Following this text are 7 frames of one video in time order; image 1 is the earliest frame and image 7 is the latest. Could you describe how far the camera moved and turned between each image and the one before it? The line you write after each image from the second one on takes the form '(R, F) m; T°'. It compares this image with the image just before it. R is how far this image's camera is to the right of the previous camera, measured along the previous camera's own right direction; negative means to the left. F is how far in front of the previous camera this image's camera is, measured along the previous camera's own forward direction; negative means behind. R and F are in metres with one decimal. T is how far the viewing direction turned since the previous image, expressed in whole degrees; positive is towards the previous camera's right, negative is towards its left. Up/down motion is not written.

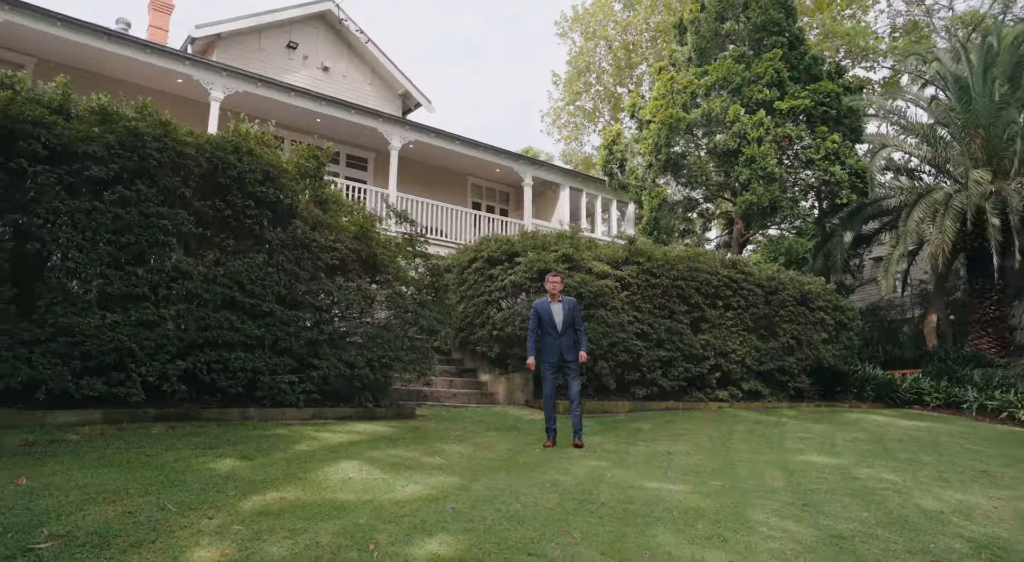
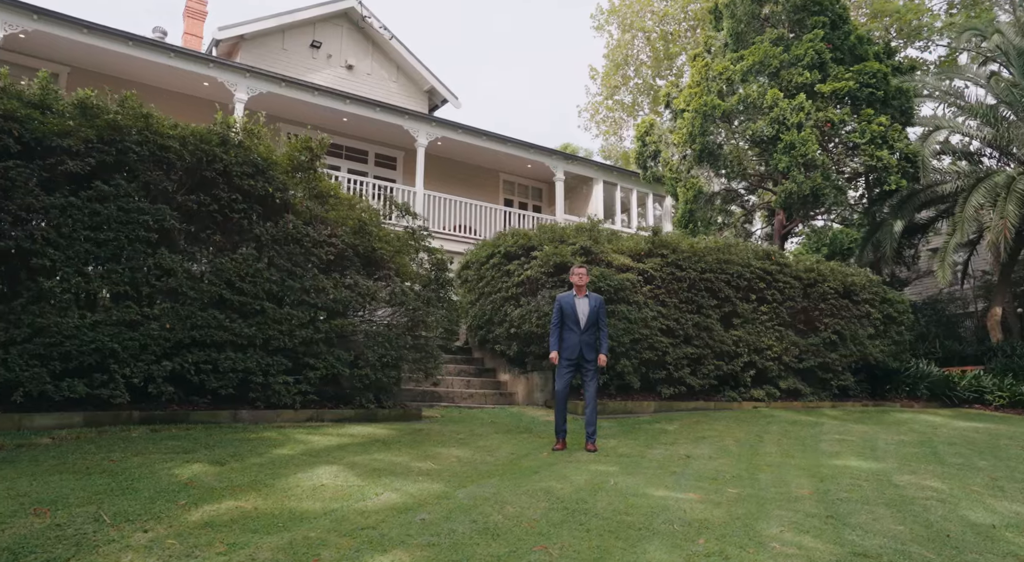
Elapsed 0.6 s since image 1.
(+0.4, +0.4) m; -4°
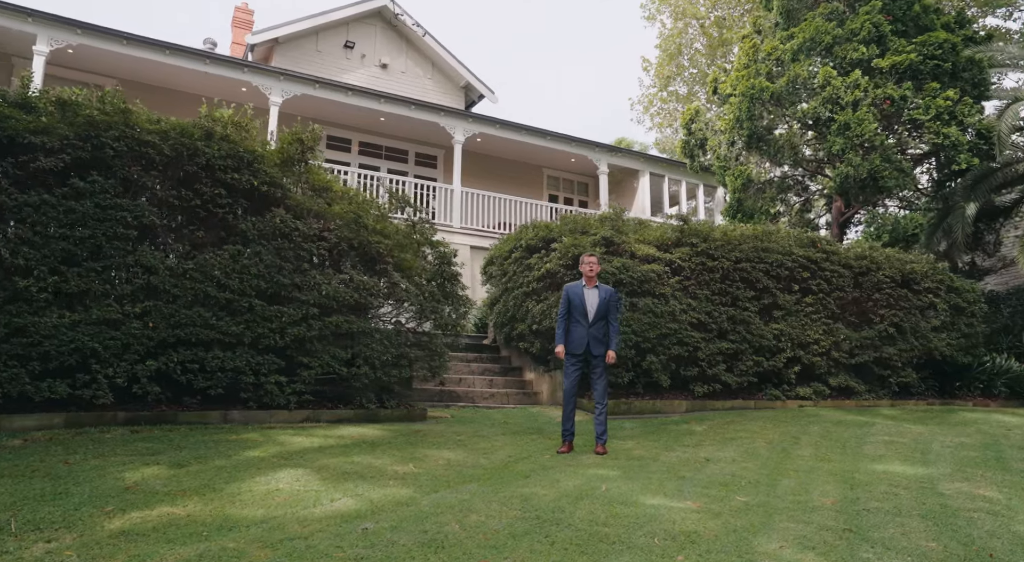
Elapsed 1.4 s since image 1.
(+0.6, +0.4) m; -5°
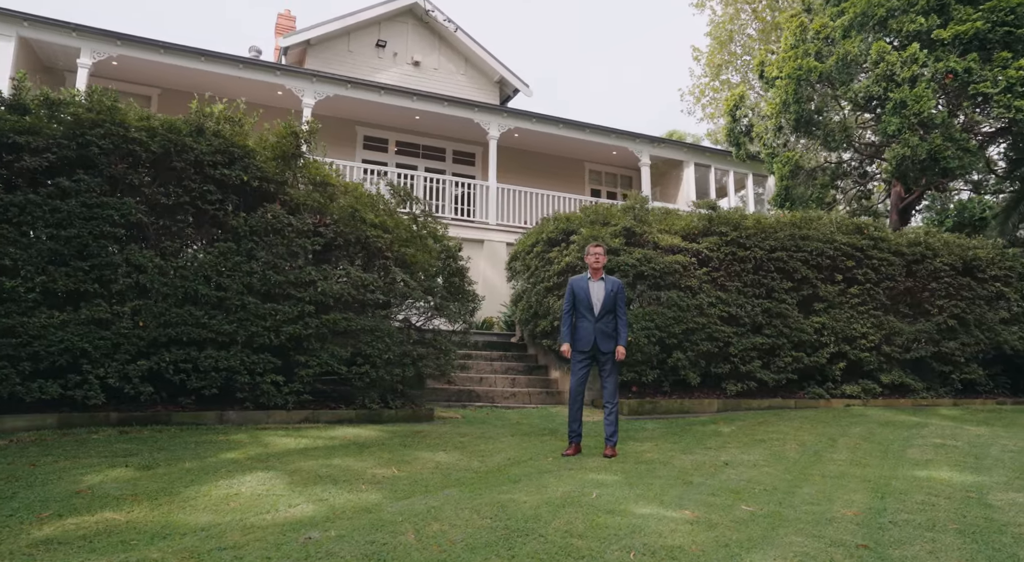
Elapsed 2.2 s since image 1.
(+0.5, +0.3) m; -5°
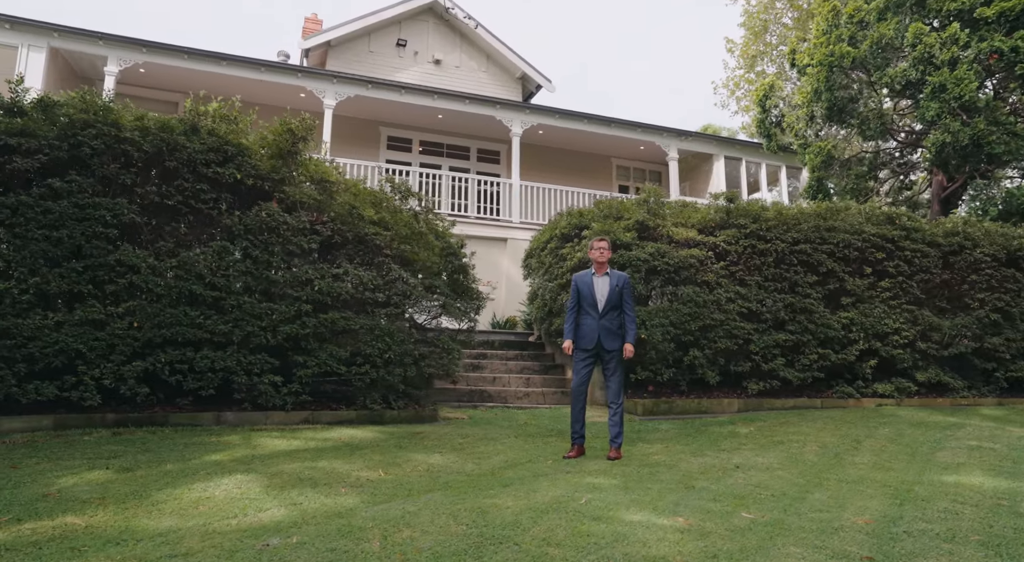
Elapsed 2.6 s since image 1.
(+0.4, +0.2) m; -3°
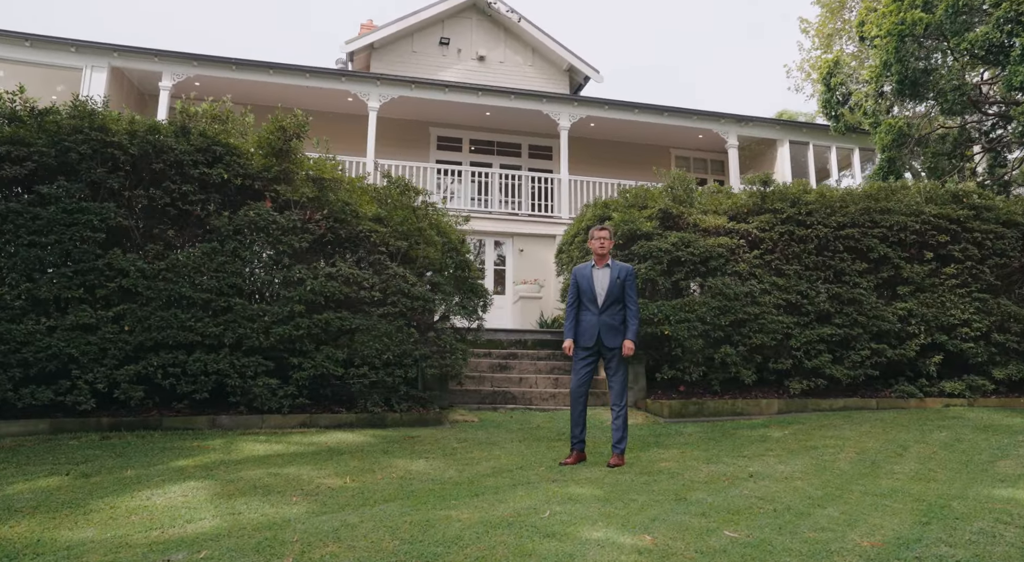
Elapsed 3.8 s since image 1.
(+0.7, +0.4) m; -7°
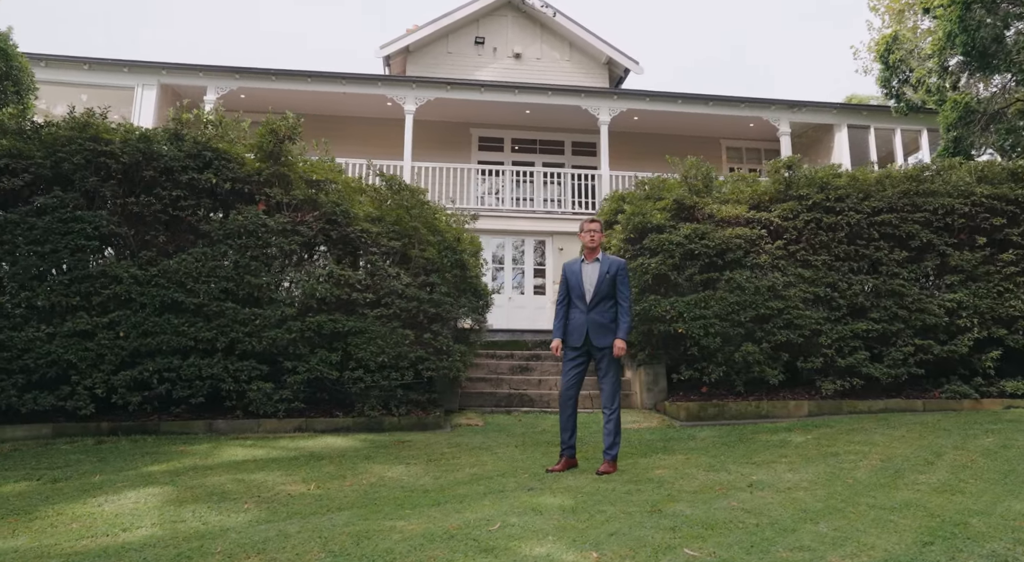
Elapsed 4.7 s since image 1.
(+0.7, +0.3) m; -6°
